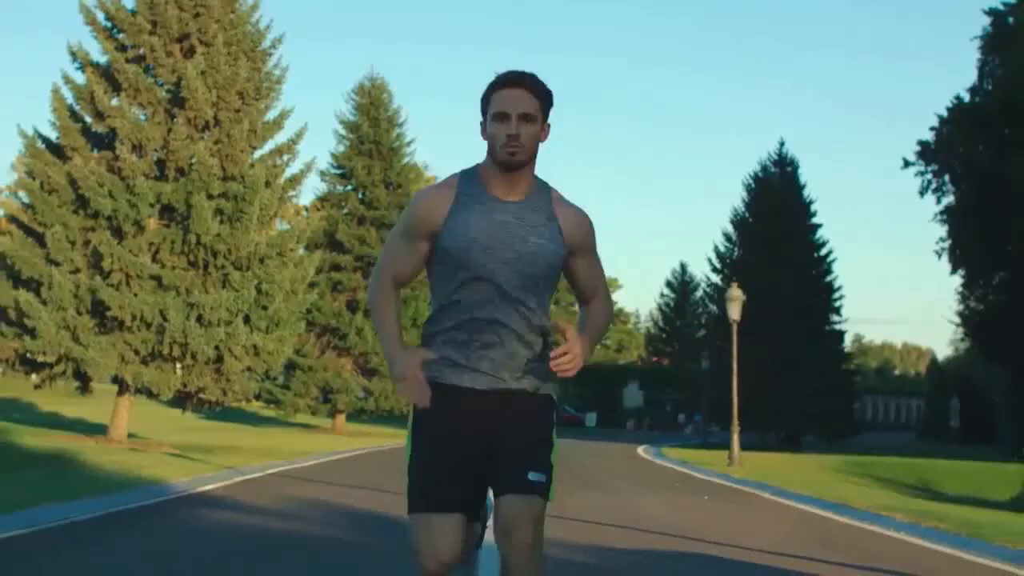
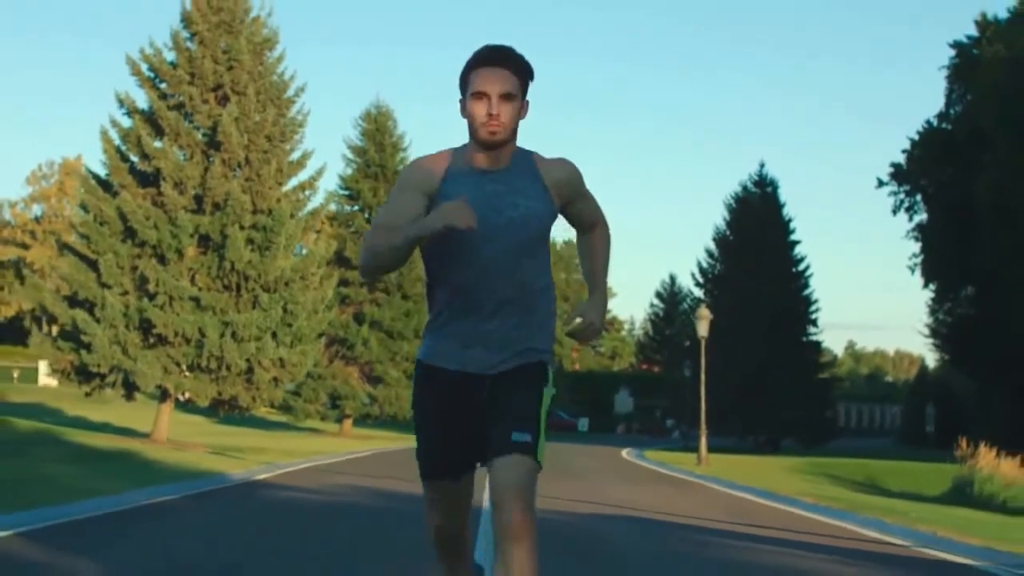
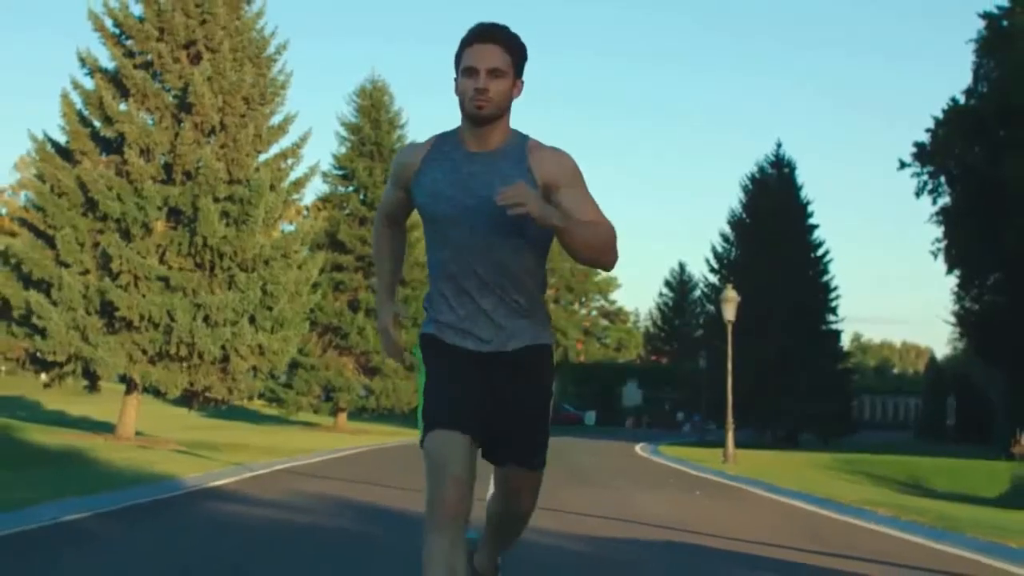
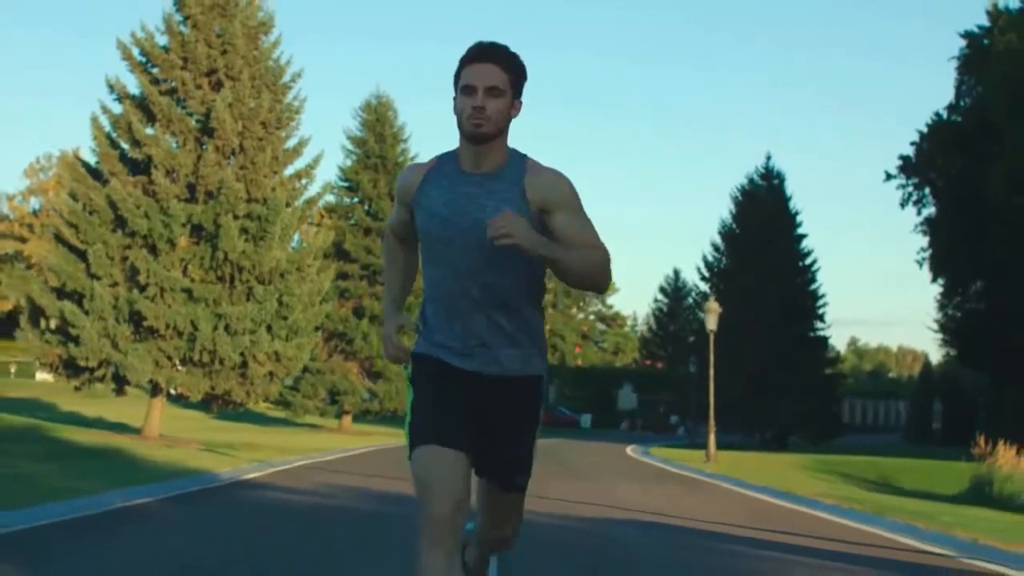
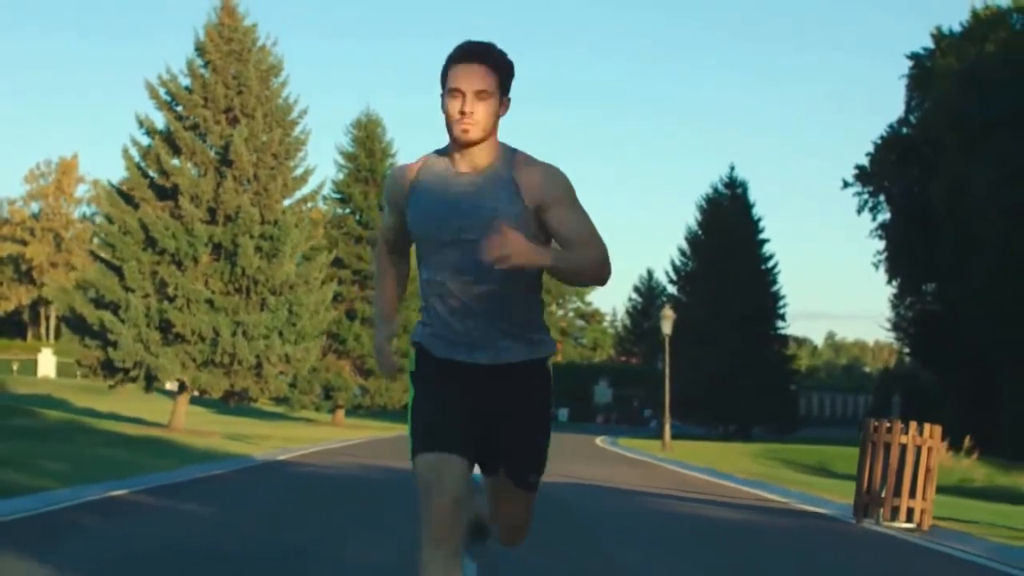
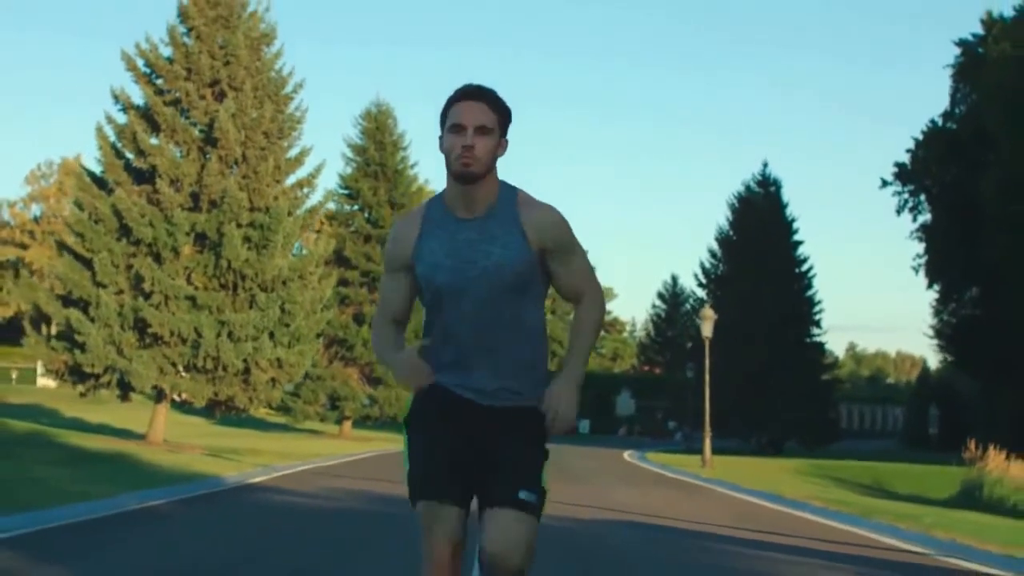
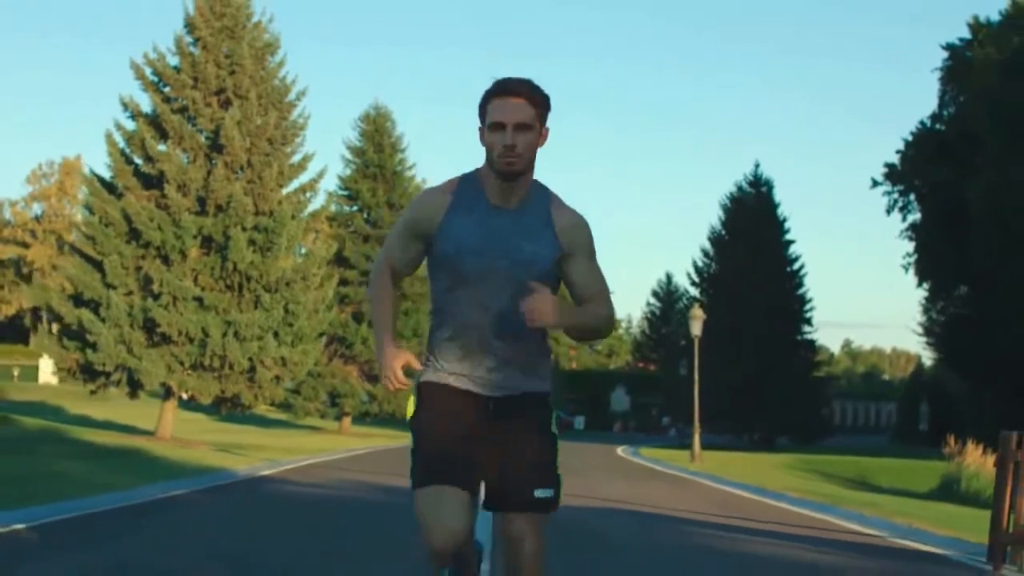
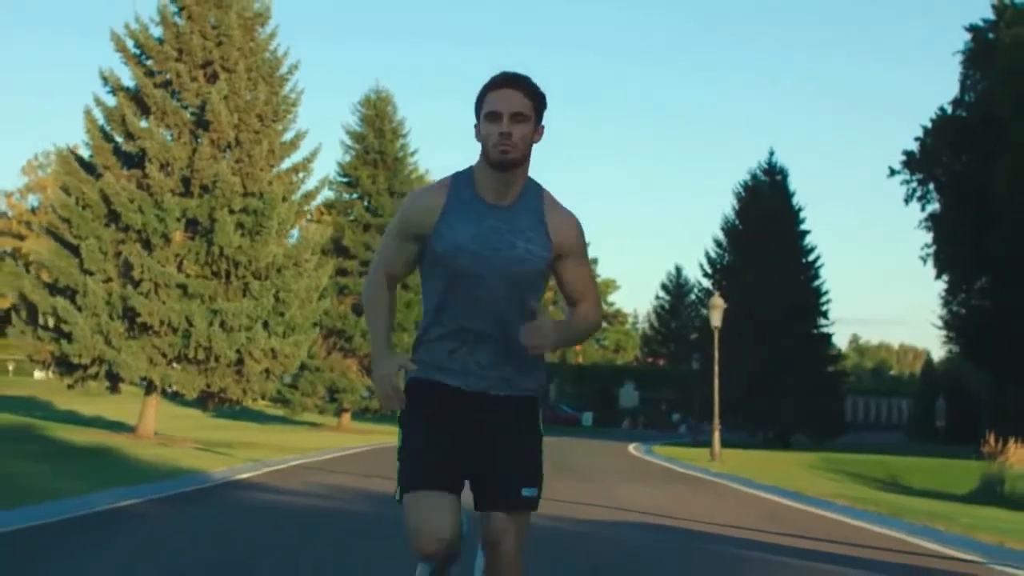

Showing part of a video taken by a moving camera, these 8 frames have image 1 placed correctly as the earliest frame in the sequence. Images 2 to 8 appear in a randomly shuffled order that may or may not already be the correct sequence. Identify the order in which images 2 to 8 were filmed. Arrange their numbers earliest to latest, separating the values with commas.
3, 8, 4, 6, 2, 7, 5
